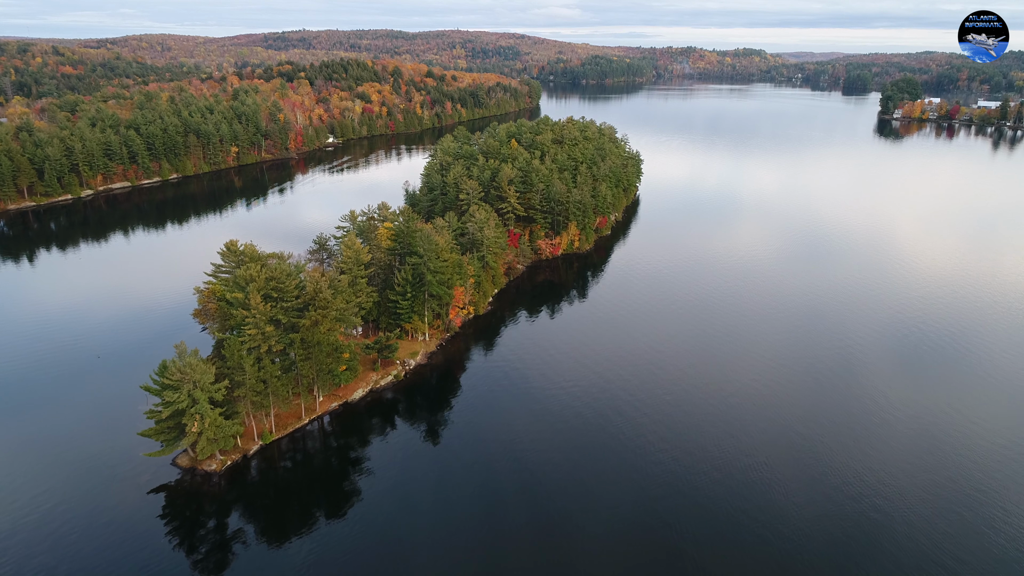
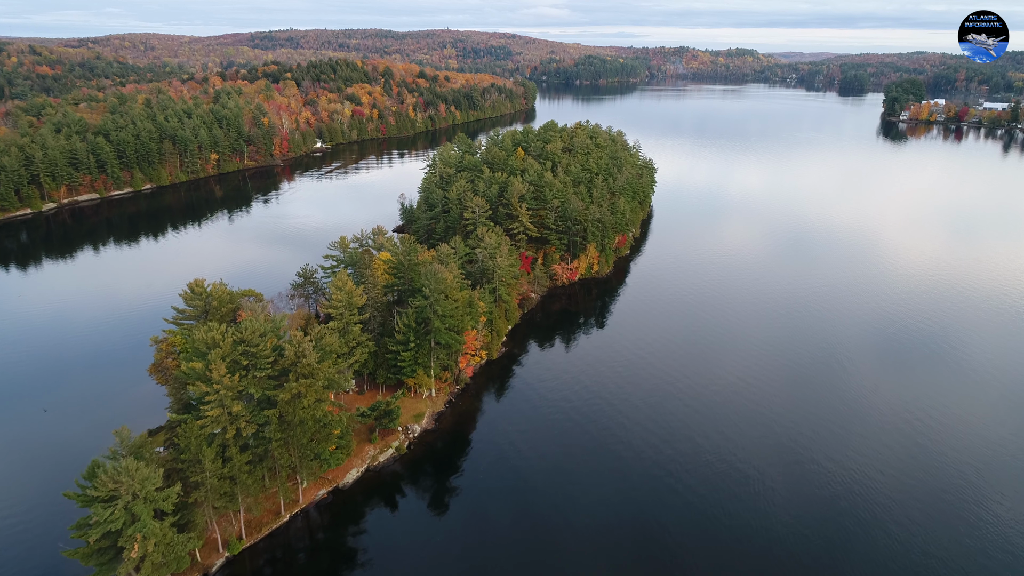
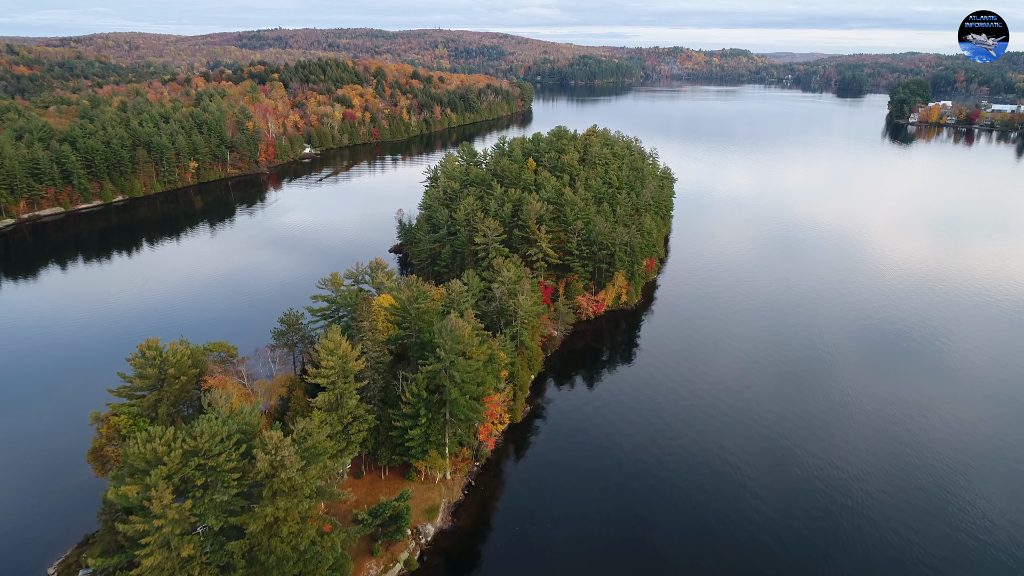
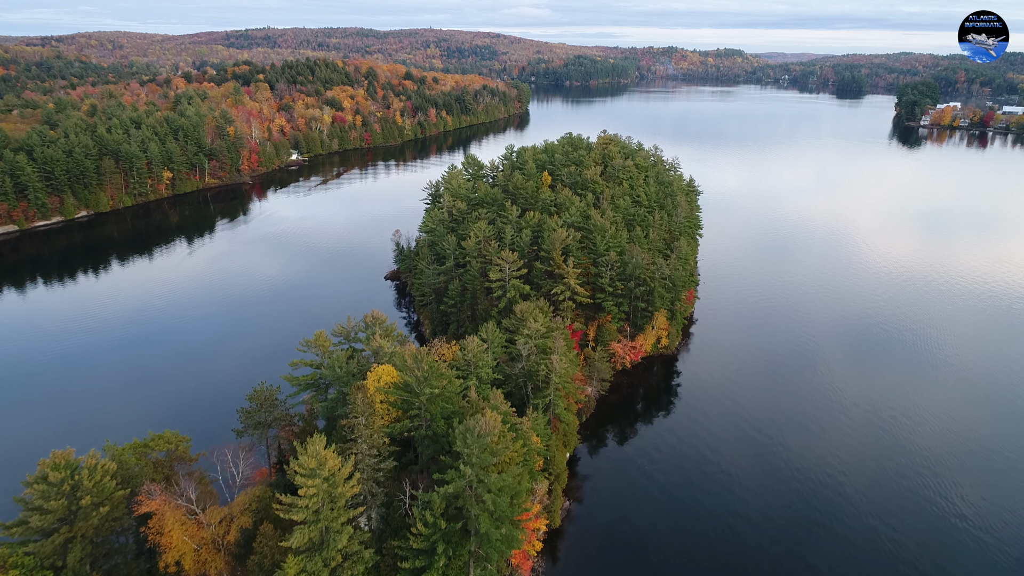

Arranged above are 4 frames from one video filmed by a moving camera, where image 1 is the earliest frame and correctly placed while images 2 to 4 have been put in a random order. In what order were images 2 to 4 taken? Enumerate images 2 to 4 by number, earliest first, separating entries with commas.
2, 3, 4
